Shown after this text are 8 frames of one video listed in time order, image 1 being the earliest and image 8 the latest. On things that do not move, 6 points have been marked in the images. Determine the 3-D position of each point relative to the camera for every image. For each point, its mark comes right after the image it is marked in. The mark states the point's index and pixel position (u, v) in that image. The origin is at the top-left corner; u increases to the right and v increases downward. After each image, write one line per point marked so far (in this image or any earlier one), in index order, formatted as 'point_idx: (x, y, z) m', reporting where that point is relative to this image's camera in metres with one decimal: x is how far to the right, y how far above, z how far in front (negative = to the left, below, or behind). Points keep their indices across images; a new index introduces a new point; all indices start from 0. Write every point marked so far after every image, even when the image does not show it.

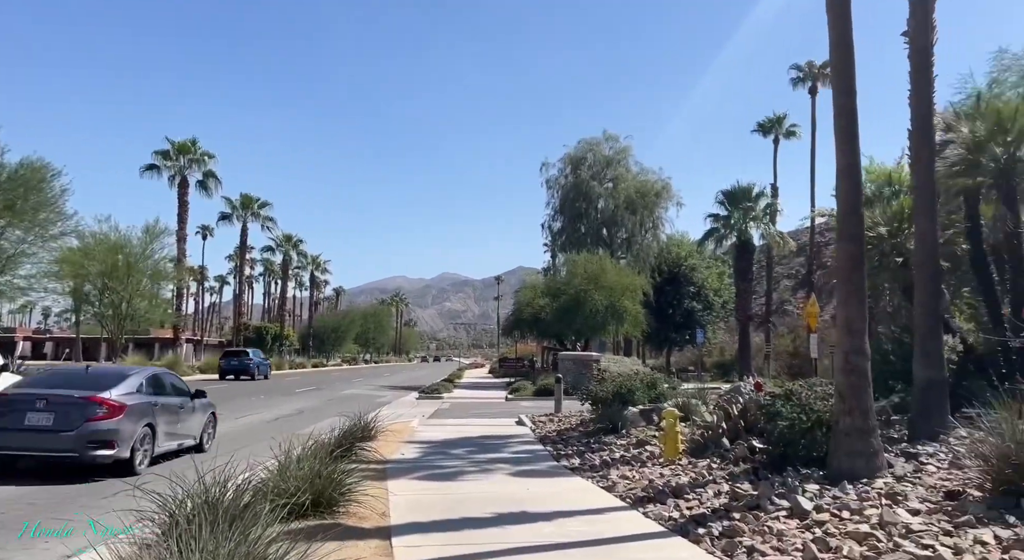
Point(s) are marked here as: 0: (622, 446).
0: (+2.1, -3.2, +14.5) m
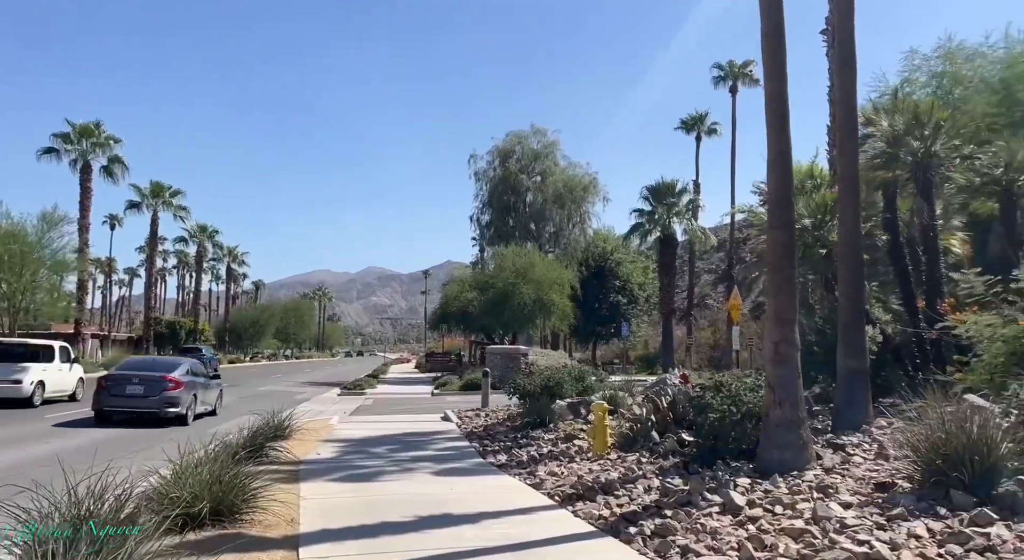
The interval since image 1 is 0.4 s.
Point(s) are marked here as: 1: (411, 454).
0: (+0.7, -3.0, +14.2) m
1: (-1.8, -3.2, +13.9) m
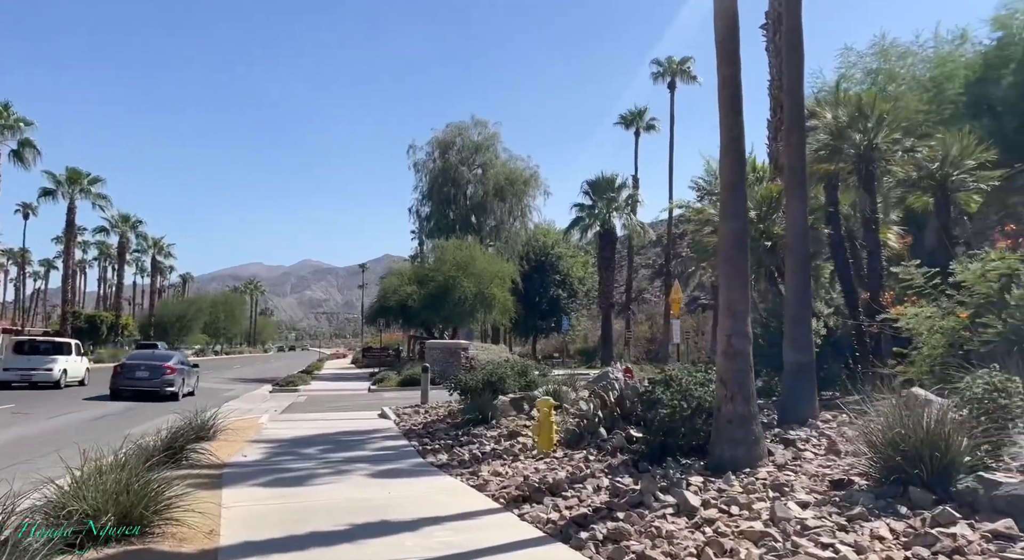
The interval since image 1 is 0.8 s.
0: (-0.3, -2.9, +13.7) m
1: (-2.9, -3.0, +13.2) m
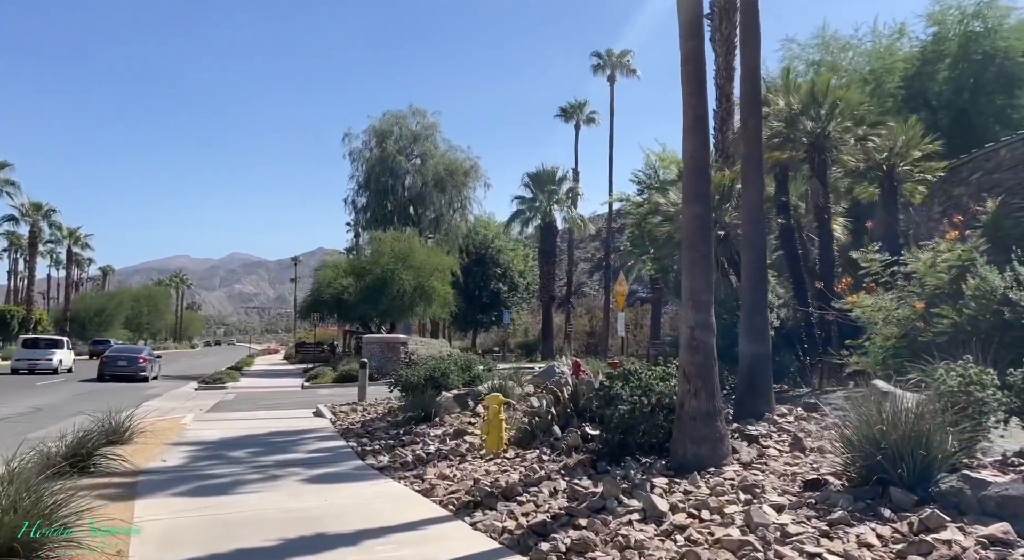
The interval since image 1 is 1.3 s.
0: (-1.3, -2.7, +13.0) m
1: (-3.7, -2.9, +12.2) m
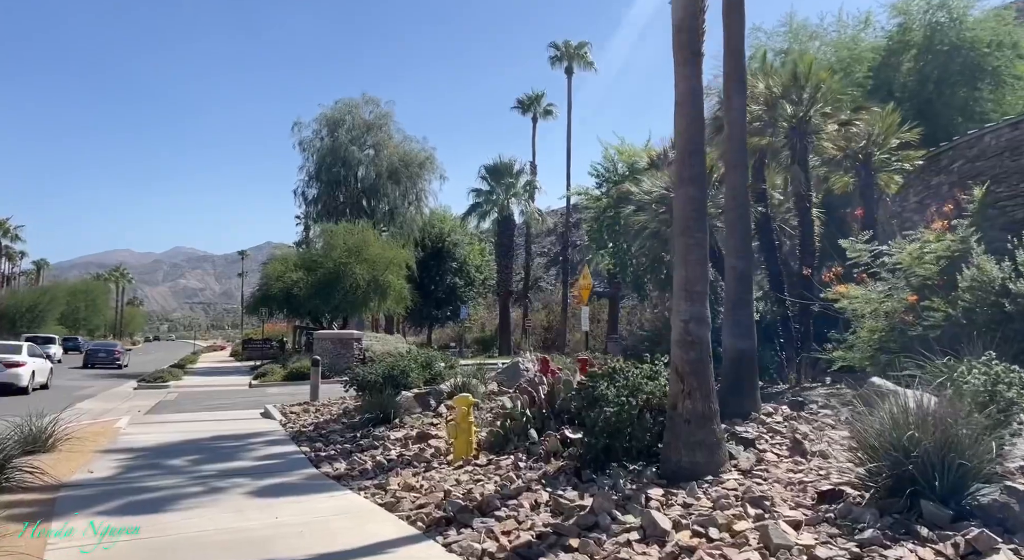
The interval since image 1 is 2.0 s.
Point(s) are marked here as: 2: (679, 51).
0: (-1.8, -2.6, +12.0) m
1: (-4.2, -2.7, +11.1) m
2: (+1.7, +2.3, +7.9) m
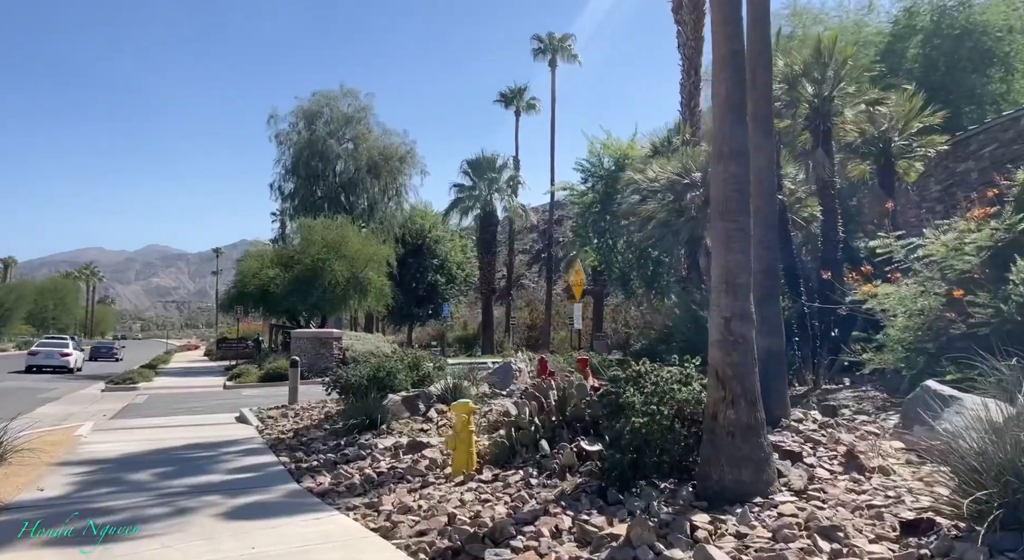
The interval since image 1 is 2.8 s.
0: (-1.8, -2.5, +10.9) m
1: (-4.2, -2.6, +10.0) m
2: (+1.8, +2.4, +6.9) m
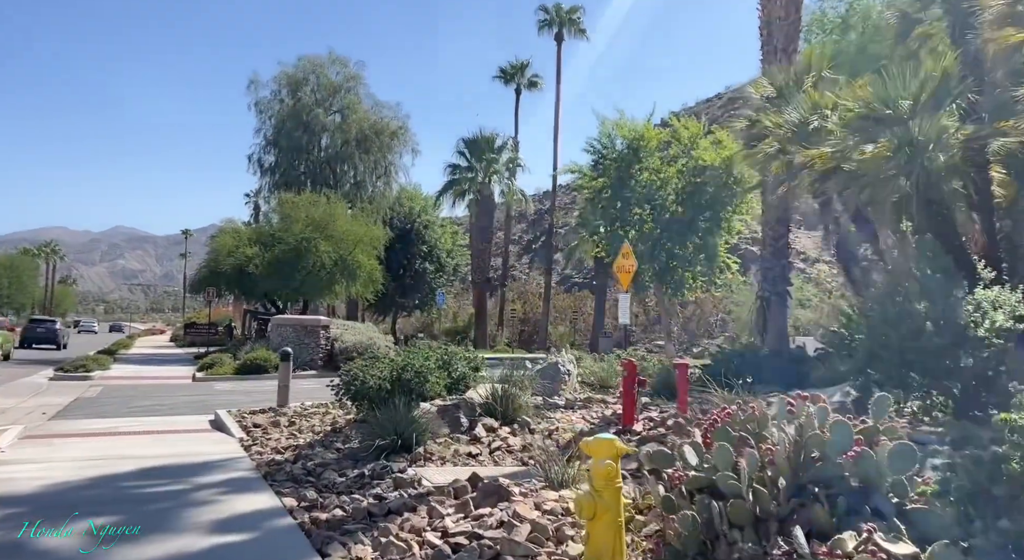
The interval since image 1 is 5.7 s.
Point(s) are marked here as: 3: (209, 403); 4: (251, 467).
0: (-0.6, -2.1, +7.2) m
1: (-2.9, -2.2, +6.2) m
2: (+3.3, +2.7, +3.3) m
3: (-7.3, -3.0, +18.7) m
4: (-3.3, -2.4, +9.8) m
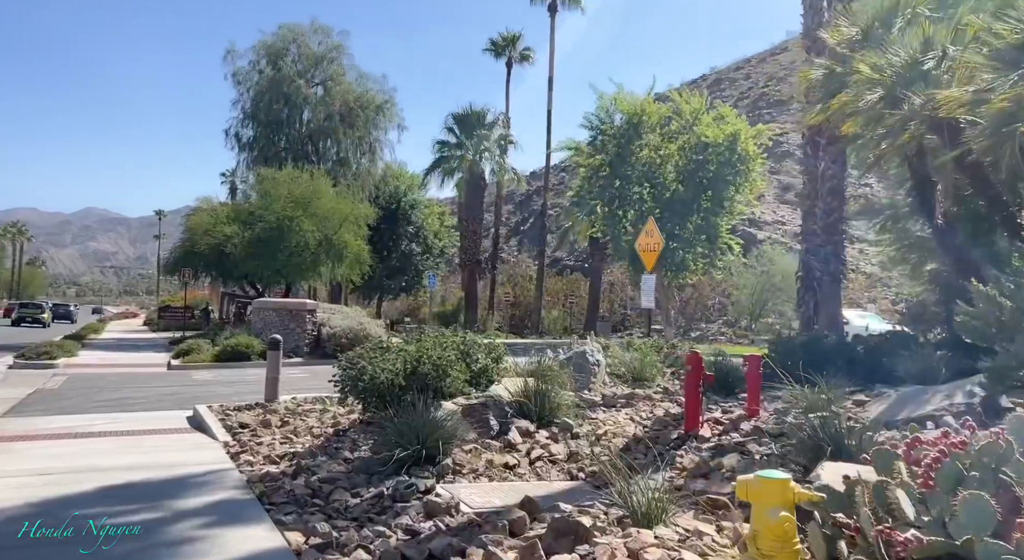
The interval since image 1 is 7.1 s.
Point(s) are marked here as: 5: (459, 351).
0: (0.0, -1.9, +5.5) m
1: (-2.3, -2.0, +4.4) m
2: (+4.0, +2.8, +1.6) m
3: (-7.1, -2.5, +16.7) m
4: (-2.8, -2.1, +8.0) m
5: (-0.8, -1.0, +11.1) m
